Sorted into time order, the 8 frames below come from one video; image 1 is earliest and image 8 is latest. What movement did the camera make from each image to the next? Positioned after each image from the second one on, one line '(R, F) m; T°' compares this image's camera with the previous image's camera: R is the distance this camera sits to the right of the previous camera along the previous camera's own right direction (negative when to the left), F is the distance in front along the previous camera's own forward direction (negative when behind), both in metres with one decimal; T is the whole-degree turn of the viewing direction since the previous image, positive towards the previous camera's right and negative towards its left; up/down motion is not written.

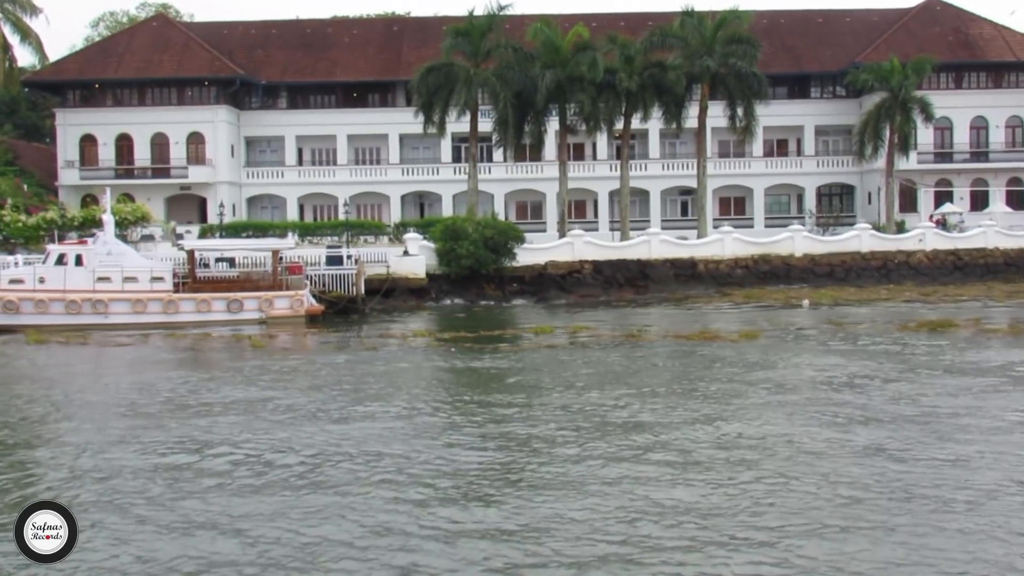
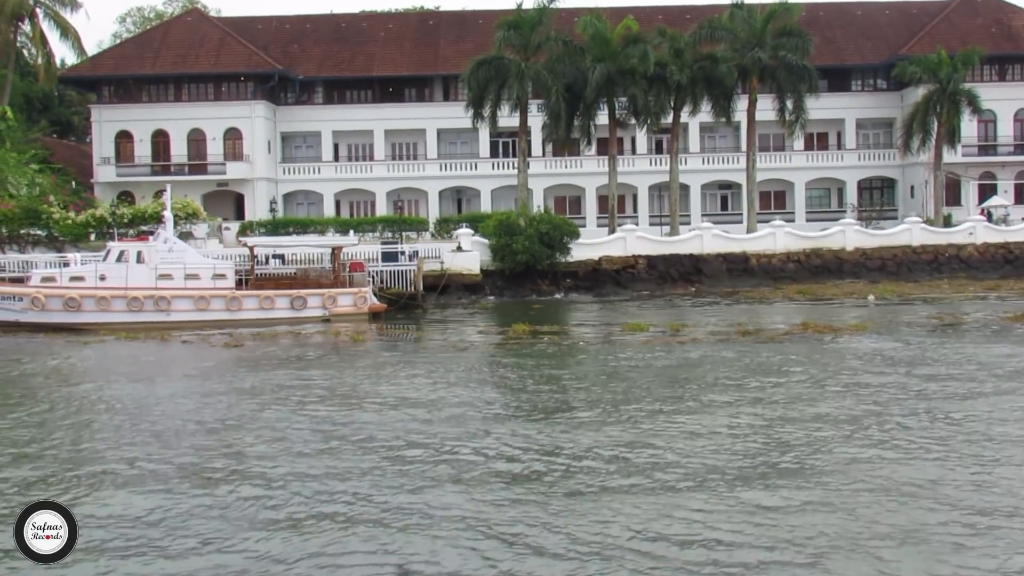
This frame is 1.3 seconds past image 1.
(-1.7, +0.4) m; 0°
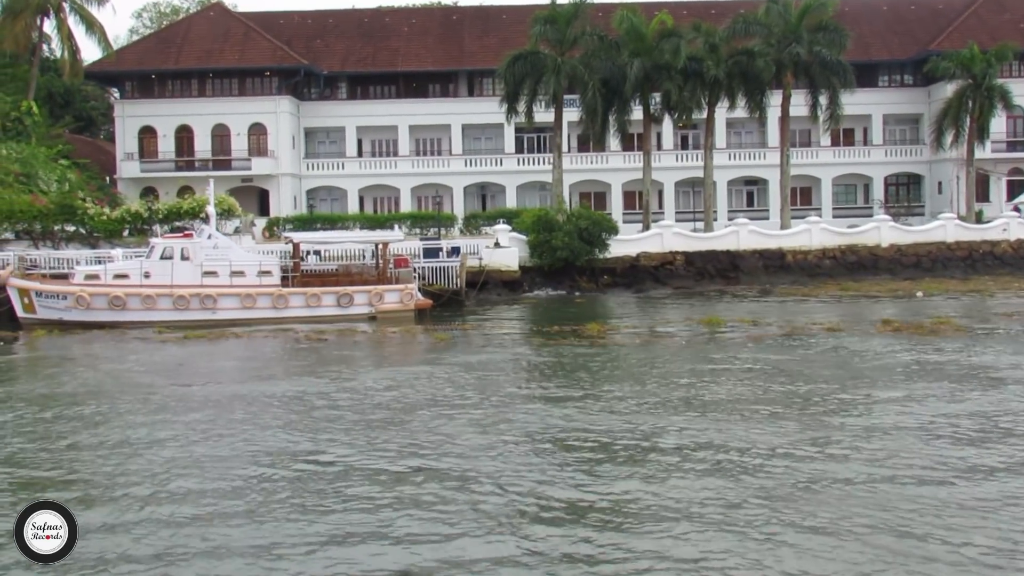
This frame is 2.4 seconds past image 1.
(-1.4, +0.3) m; +1°
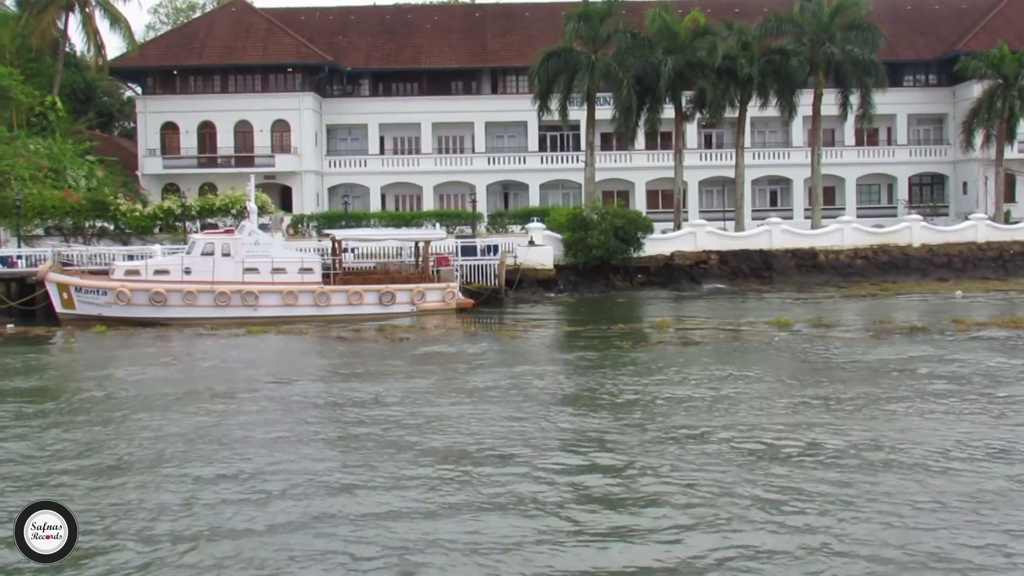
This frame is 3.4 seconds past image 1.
(-1.2, +0.3) m; +1°
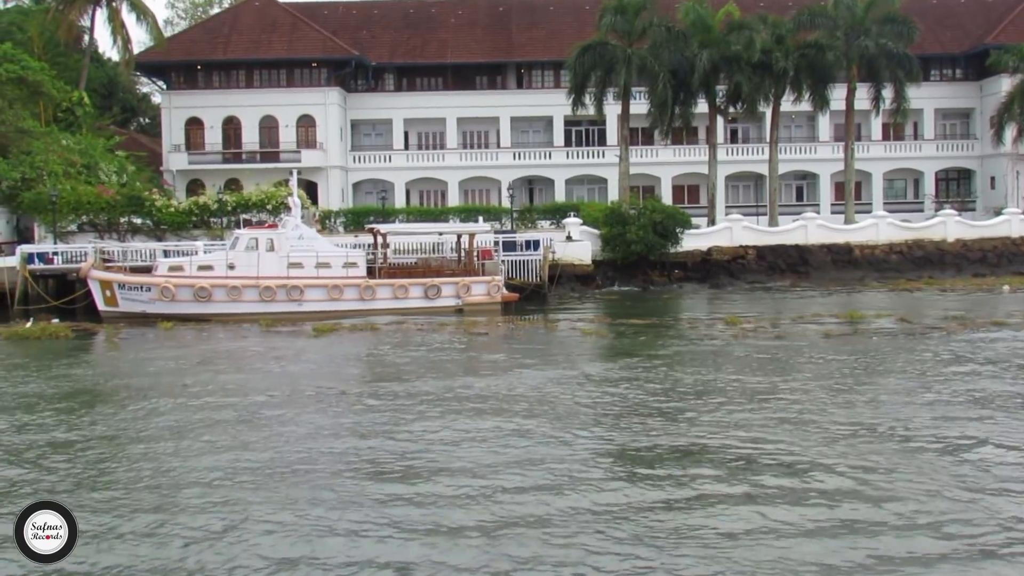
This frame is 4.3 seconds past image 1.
(-1.2, +0.3) m; 0°
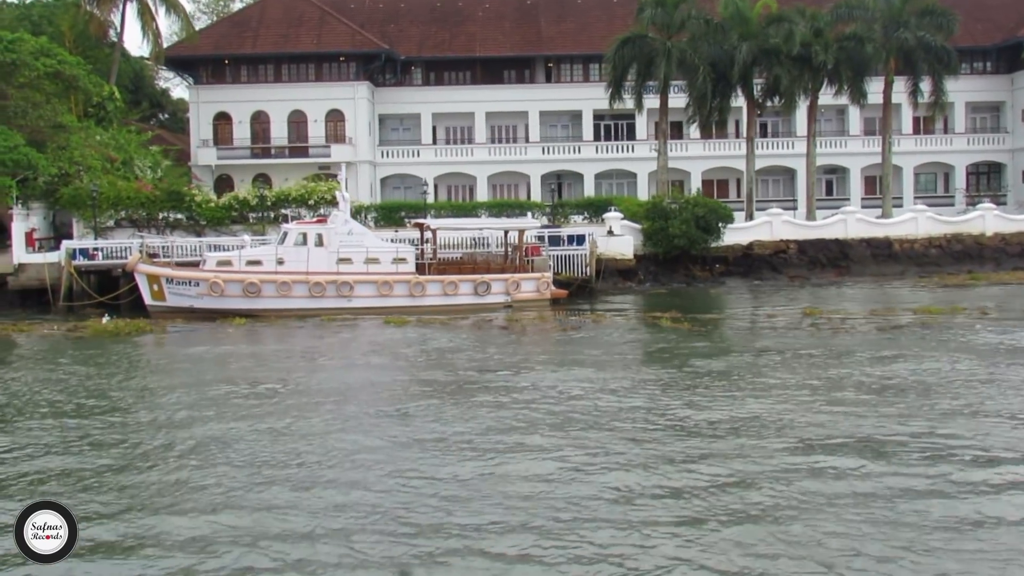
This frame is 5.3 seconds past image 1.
(-1.2, +0.3) m; 0°
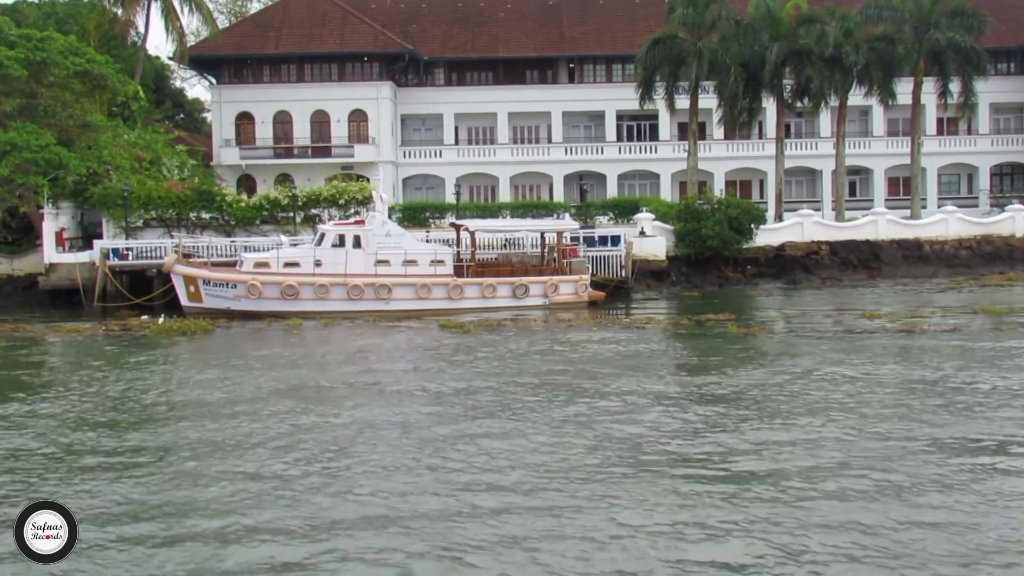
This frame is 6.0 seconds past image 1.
(-0.9, +0.2) m; 0°
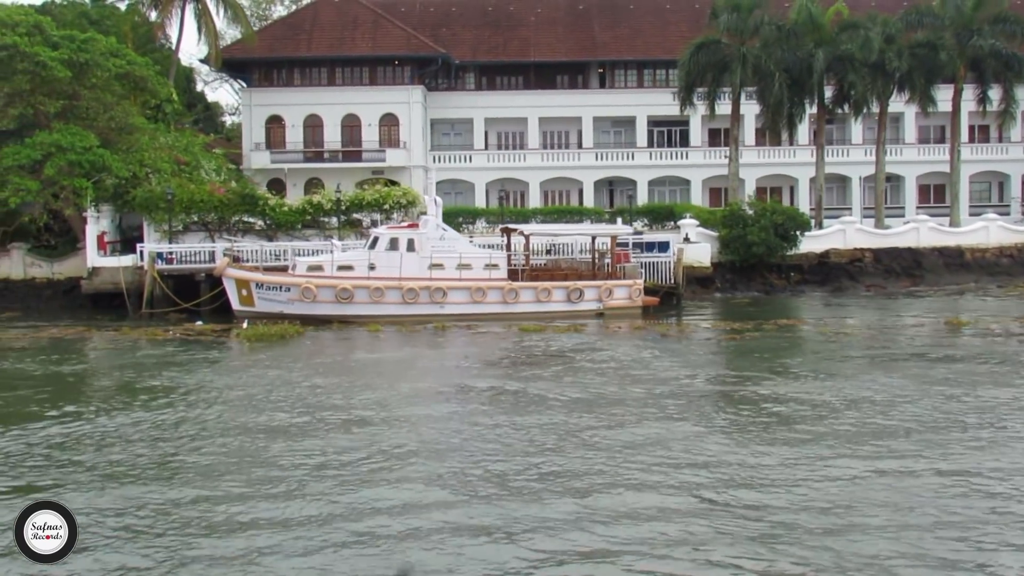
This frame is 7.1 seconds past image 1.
(-1.3, +0.3) m; 0°
